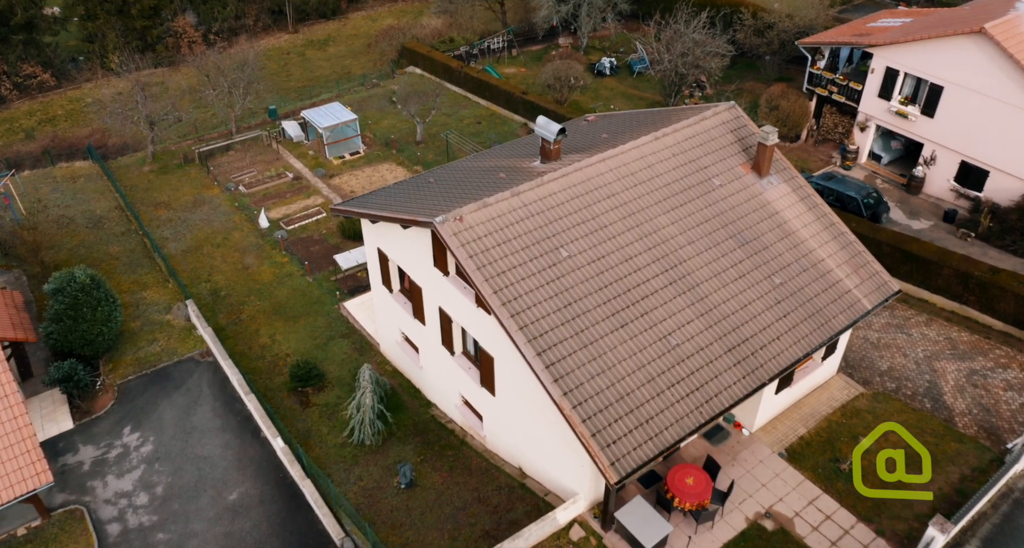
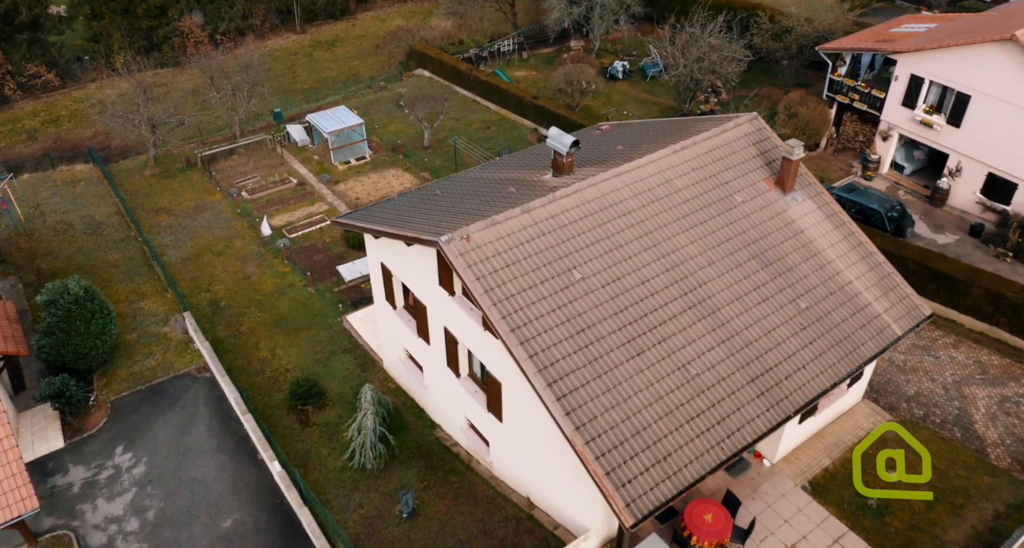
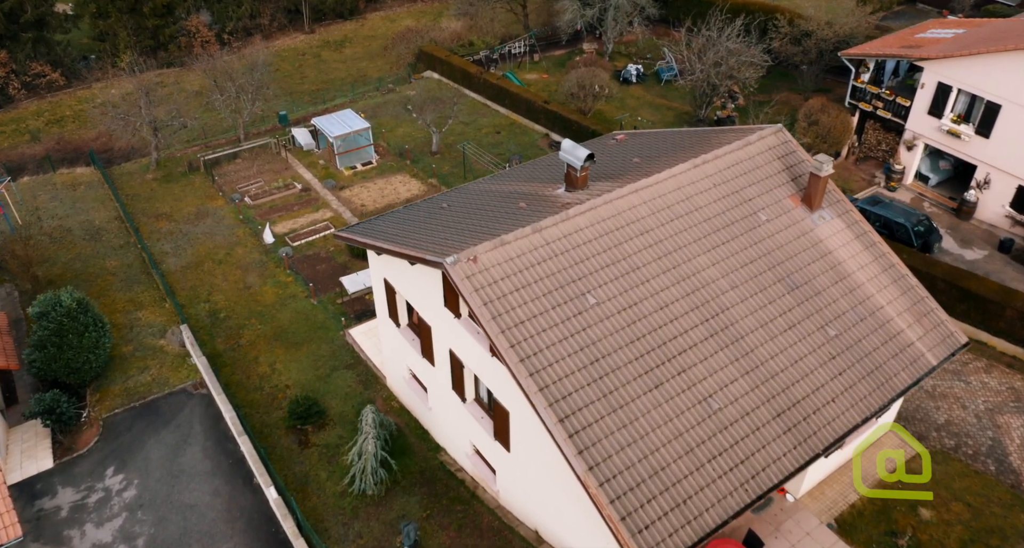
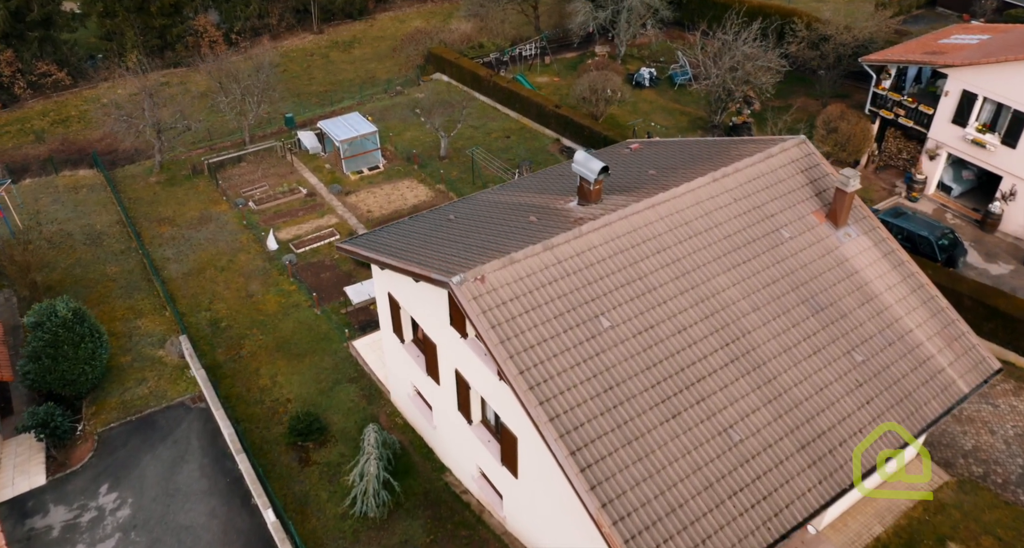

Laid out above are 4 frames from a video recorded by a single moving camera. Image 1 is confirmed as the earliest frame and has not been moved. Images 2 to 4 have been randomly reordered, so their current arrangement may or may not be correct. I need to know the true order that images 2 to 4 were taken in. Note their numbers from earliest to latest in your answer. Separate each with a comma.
2, 3, 4
